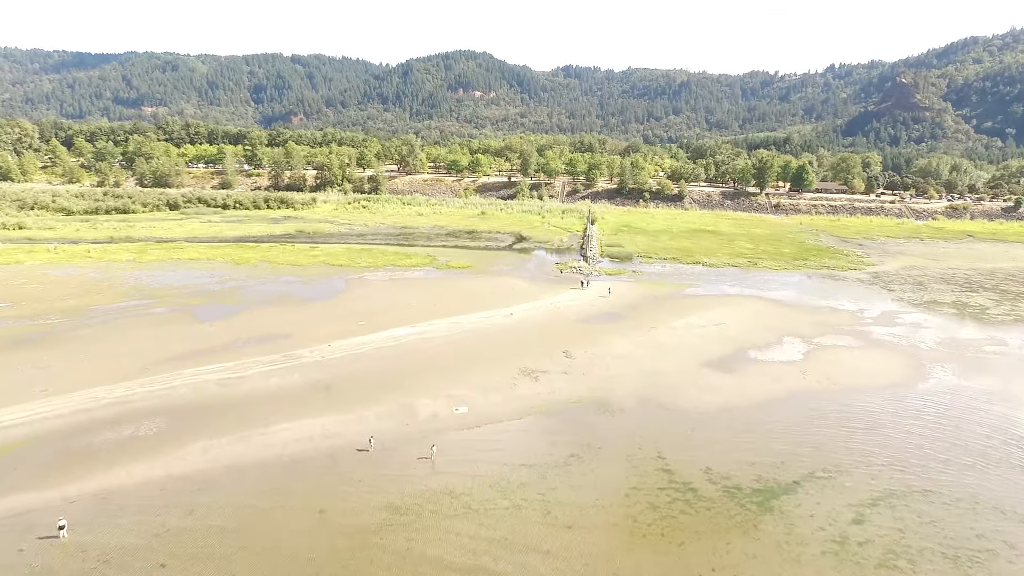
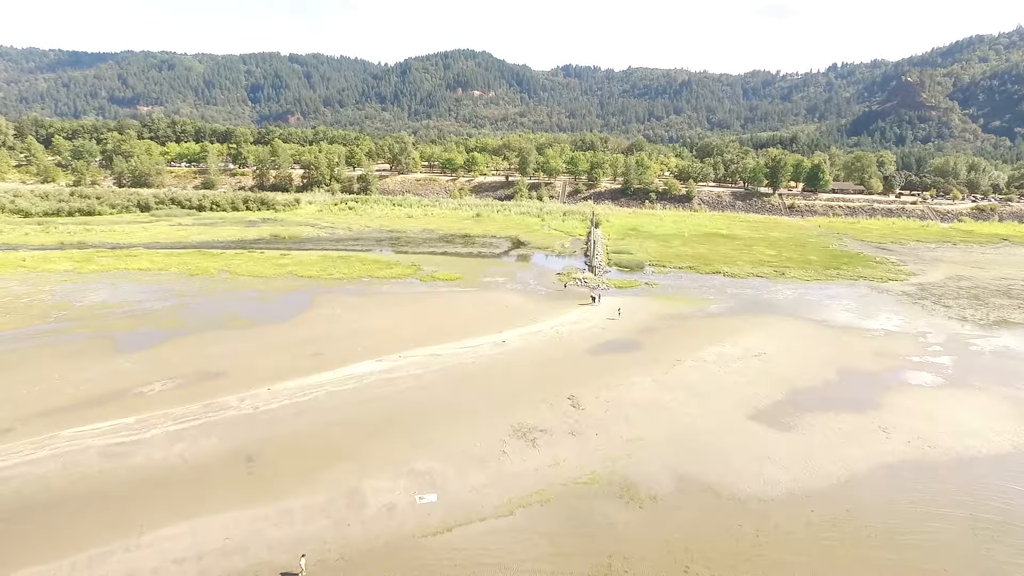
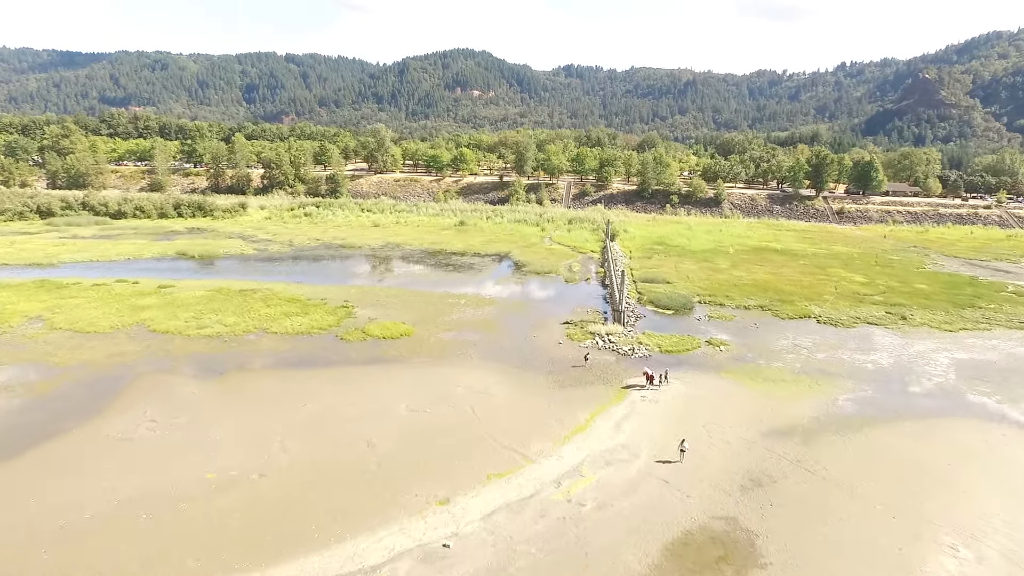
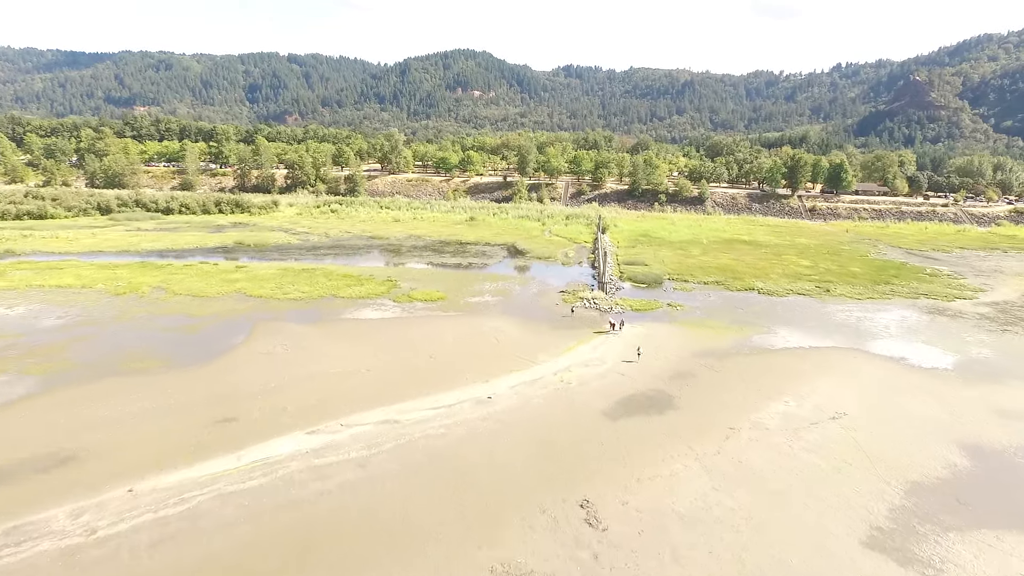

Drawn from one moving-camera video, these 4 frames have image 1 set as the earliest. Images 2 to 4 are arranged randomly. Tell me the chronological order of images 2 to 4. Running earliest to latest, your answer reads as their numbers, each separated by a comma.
2, 4, 3
